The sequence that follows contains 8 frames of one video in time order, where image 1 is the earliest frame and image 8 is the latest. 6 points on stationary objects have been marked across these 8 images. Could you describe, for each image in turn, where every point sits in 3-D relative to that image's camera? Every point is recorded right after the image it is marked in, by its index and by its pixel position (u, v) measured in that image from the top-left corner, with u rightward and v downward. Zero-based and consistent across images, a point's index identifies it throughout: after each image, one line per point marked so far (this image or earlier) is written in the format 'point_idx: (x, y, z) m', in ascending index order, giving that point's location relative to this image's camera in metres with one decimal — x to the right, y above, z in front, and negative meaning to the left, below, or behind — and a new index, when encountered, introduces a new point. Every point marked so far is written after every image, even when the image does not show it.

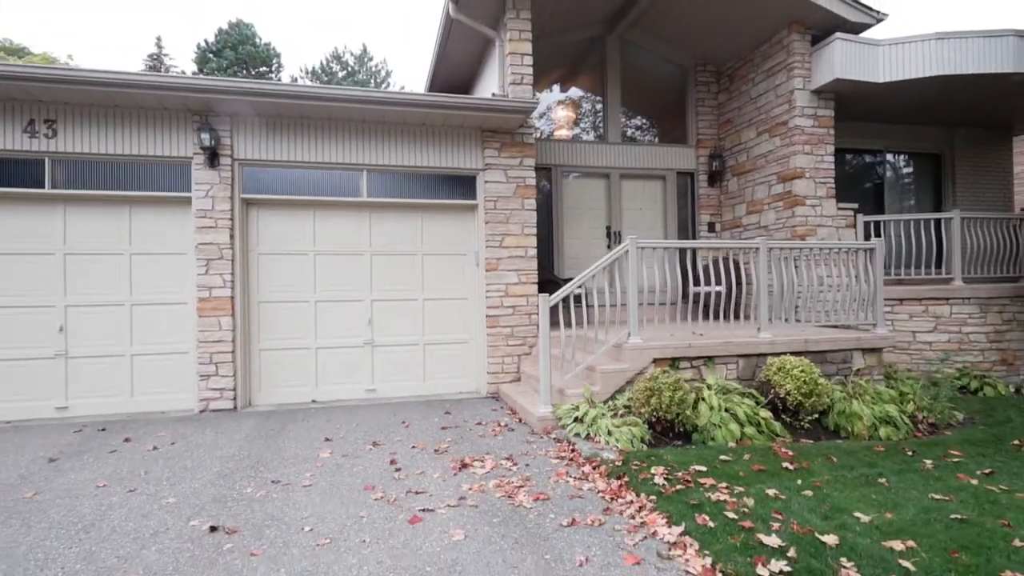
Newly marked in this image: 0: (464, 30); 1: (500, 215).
0: (-0.6, +3.0, +6.6) m
1: (-0.1, +0.8, +5.9) m
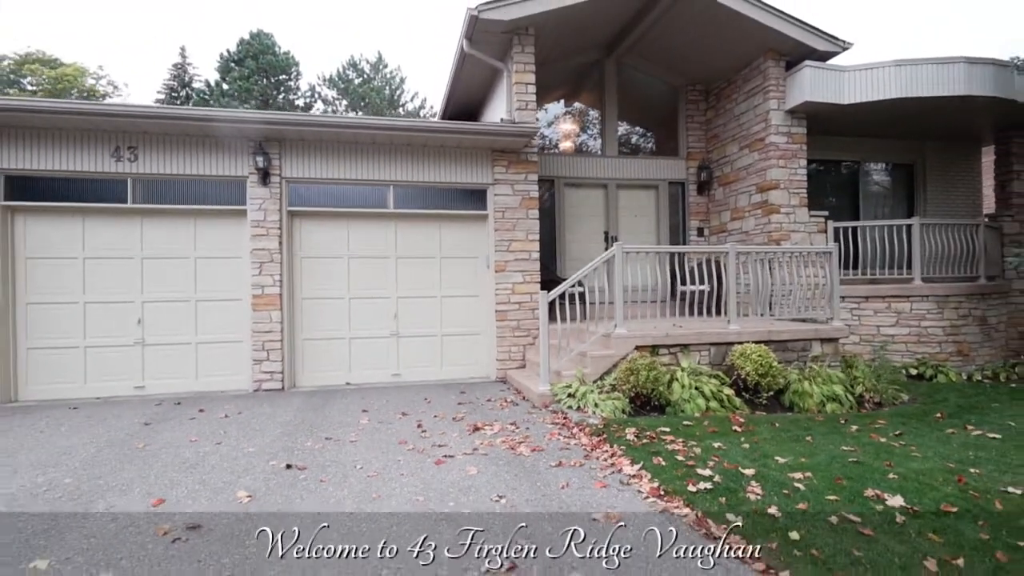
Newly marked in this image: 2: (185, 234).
0: (-0.5, +3.0, +7.5) m
1: (0.0, +0.8, +6.8) m
2: (-3.5, +0.6, +6.1) m
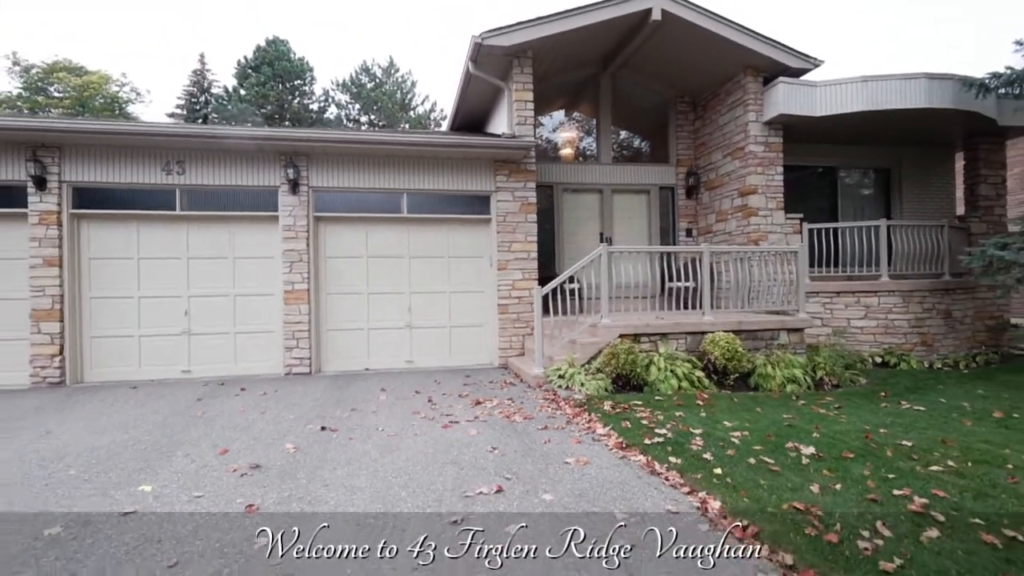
0: (-0.5, +3.0, +8.3) m
1: (0.0, +0.8, +7.6) m
2: (-3.5, +0.6, +7.0) m
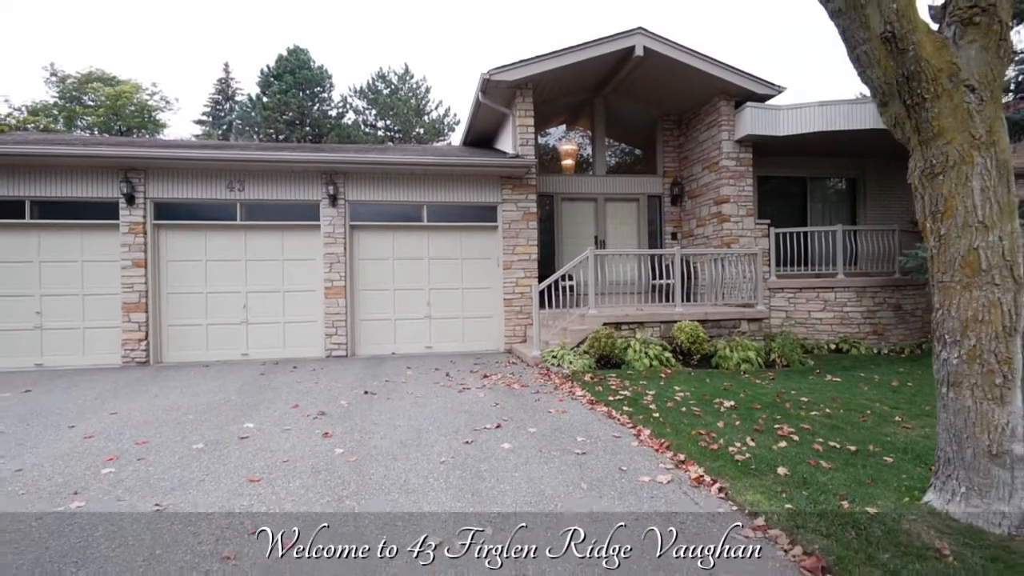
0: (-0.4, +3.1, +9.7) m
1: (0.0, +0.9, +8.9) m
2: (-3.5, +0.7, +8.4) m
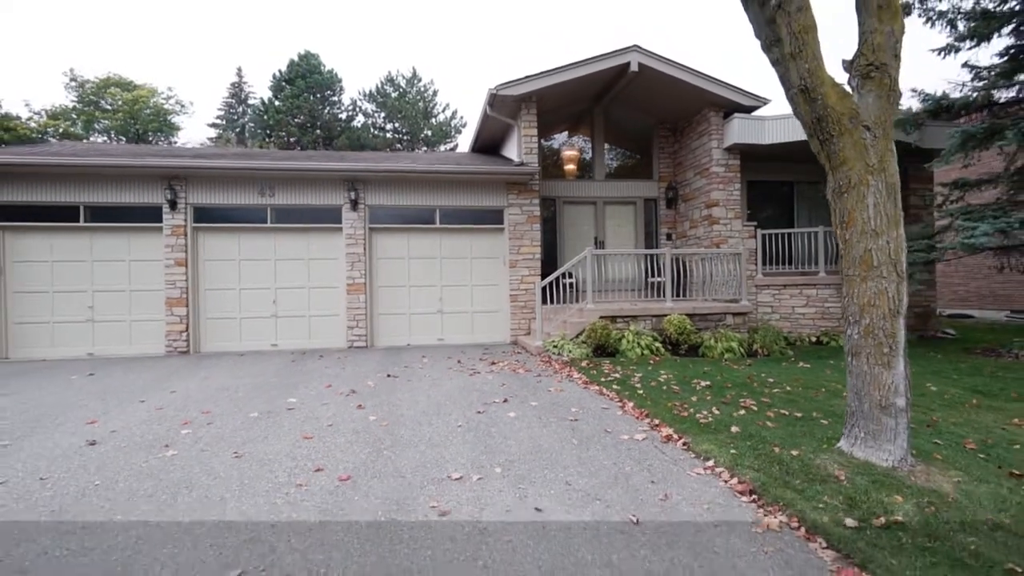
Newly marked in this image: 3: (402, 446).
0: (-0.3, +3.1, +10.5) m
1: (+0.1, +0.9, +9.7) m
2: (-3.4, +0.7, +9.3) m
3: (-0.8, -1.1, +4.1) m
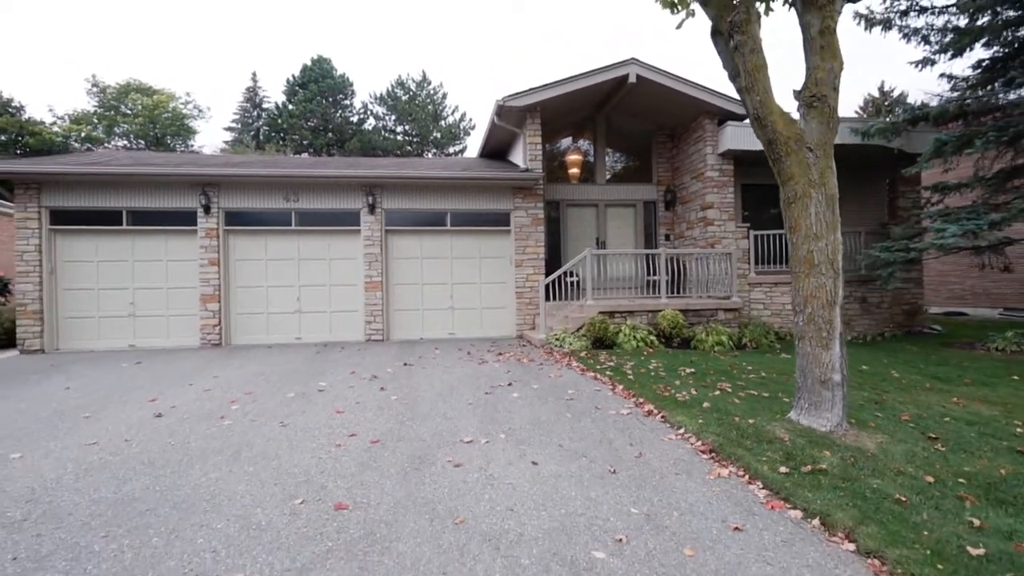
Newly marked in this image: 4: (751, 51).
0: (-0.2, +3.2, +11.2) m
1: (+0.2, +1.0, +10.4) m
2: (-3.3, +0.8, +10.0) m
3: (-0.8, -1.1, +4.8) m
4: (+1.7, +1.7, +4.0) m
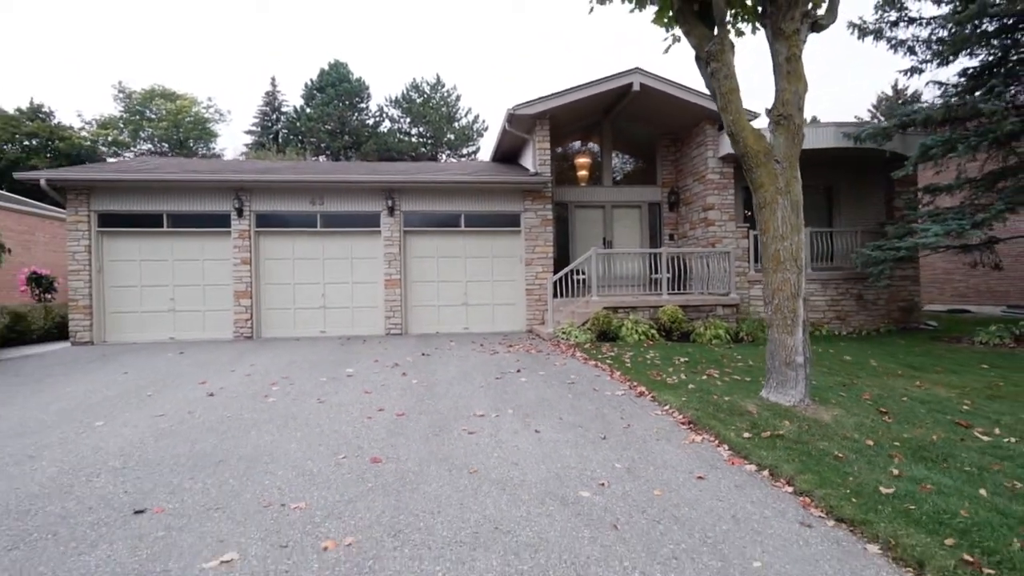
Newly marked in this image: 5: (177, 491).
0: (0.0, +3.2, +11.8) m
1: (+0.4, +1.0, +11.0) m
2: (-3.1, +0.8, +10.7) m
3: (-0.7, -1.0, +5.5) m
4: (+1.7, +1.7, +4.6) m
5: (-1.9, -1.1, +3.2) m
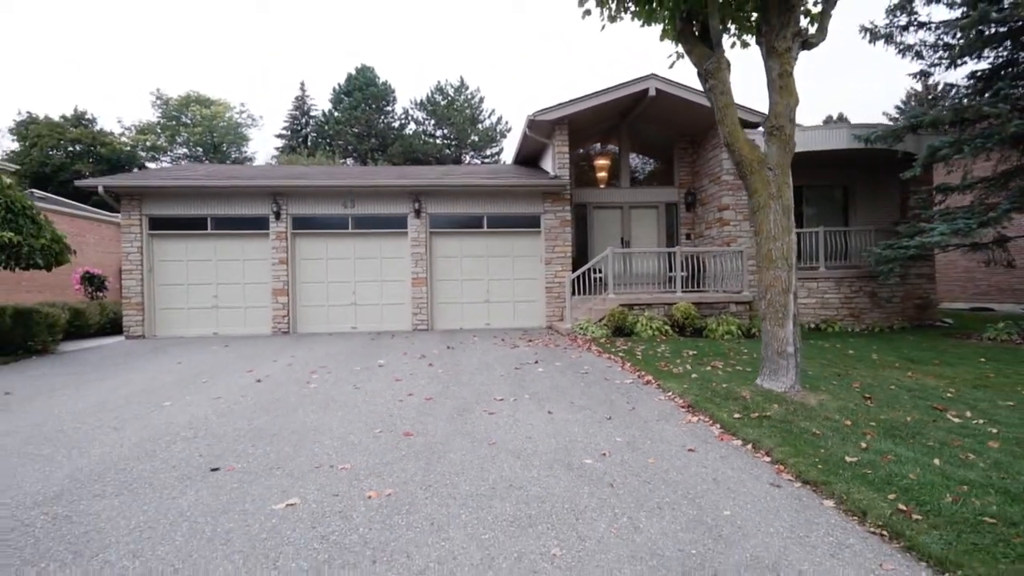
0: (+0.5, +3.3, +12.3) m
1: (+0.8, +1.1, +11.5) m
2: (-2.7, +0.9, +11.3) m
3: (-0.5, -1.0, +6.0) m
4: (+1.9, +1.7, +5.0) m
5: (-1.8, -1.1, +3.8) m
